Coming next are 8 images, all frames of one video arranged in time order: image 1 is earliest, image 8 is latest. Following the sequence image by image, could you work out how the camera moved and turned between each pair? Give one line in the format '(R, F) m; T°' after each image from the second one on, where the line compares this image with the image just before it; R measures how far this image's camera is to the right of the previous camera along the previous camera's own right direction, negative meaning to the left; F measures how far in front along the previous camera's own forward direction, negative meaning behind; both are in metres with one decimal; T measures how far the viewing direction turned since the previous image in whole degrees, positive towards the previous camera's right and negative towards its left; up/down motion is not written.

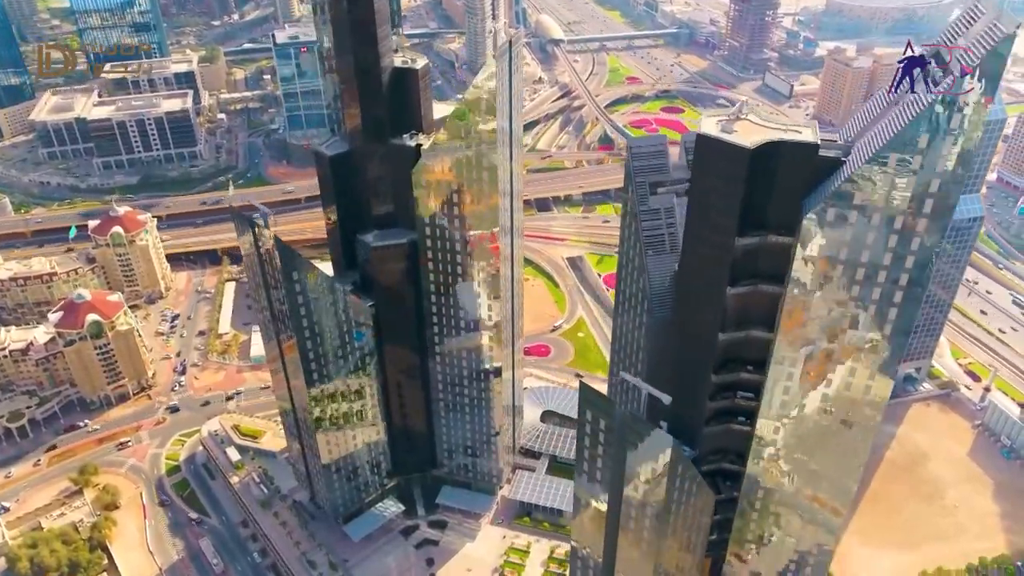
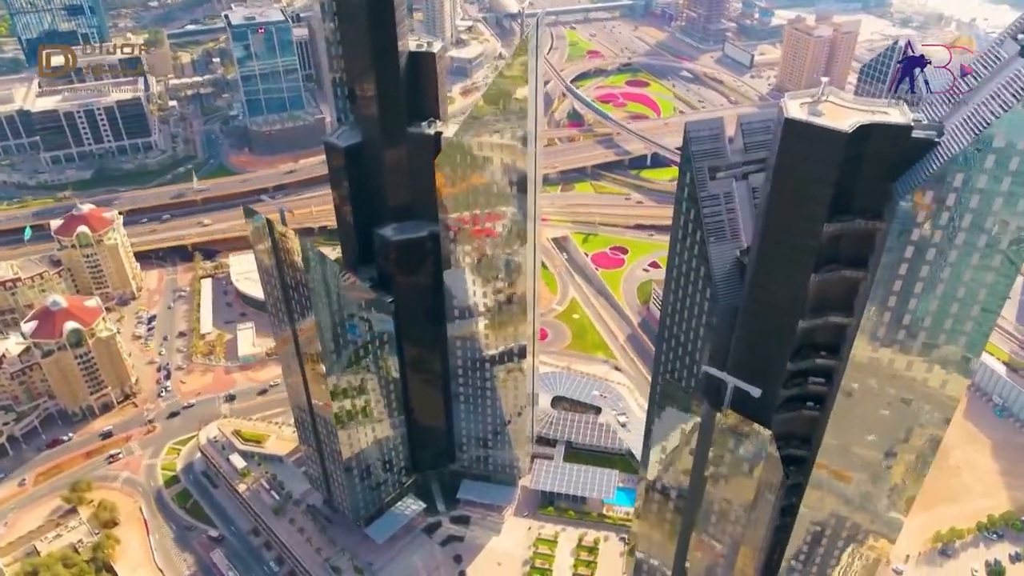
(-16.9, +5.3) m; +4°
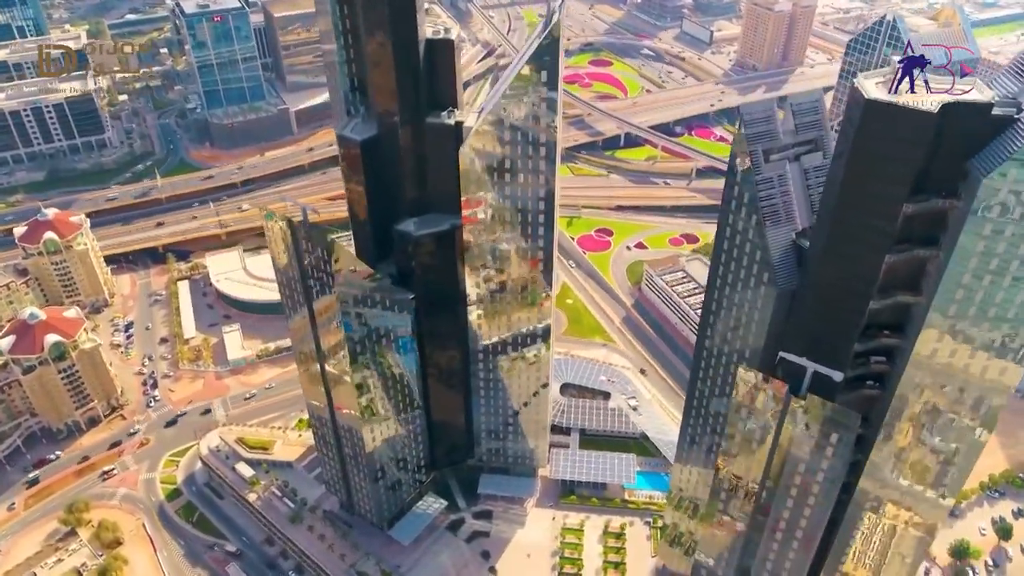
(-16.3, +3.8) m; +4°
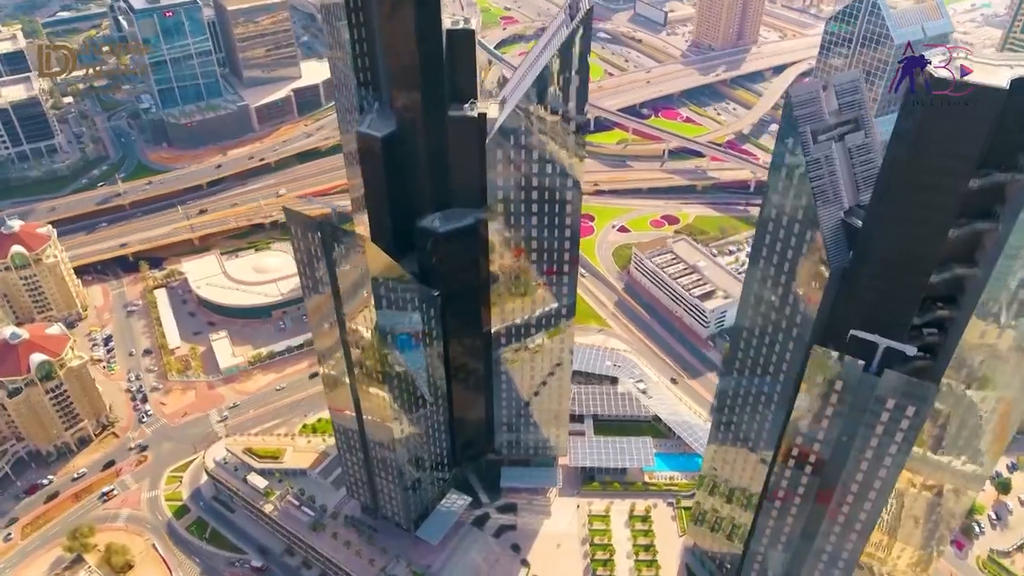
(-16.9, +2.2) m; +4°
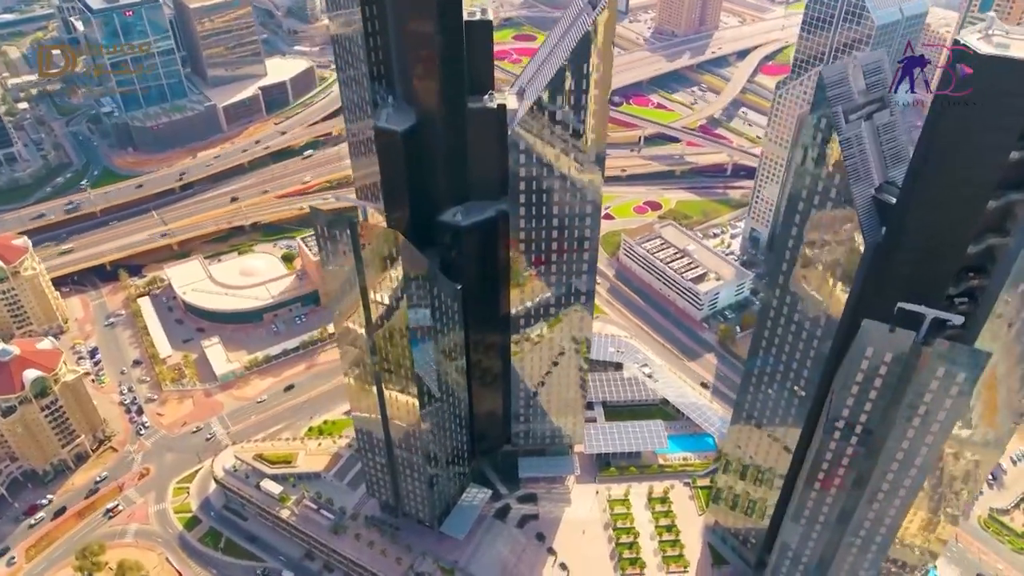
(-13.9, +0.4) m; +3°
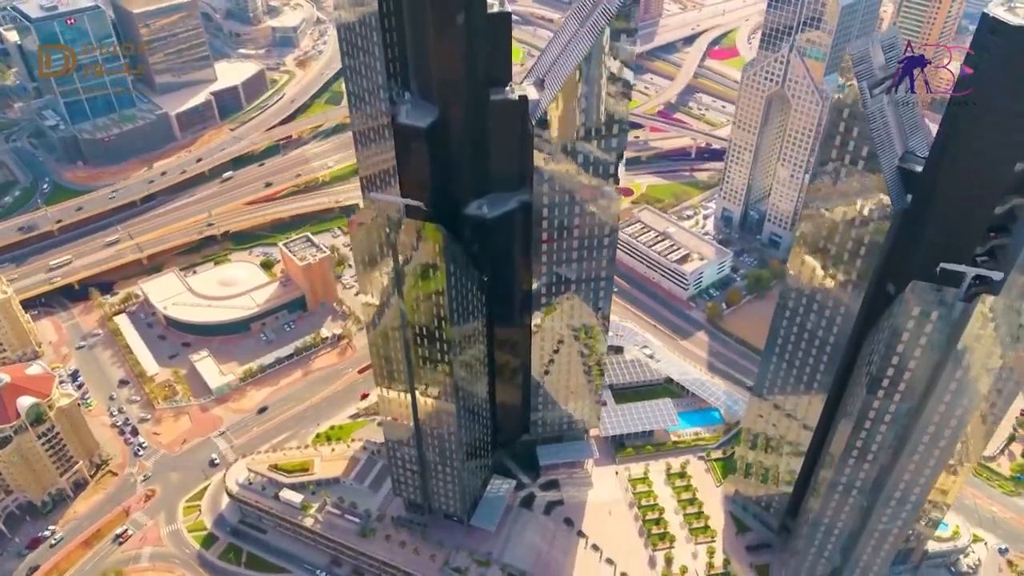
(-18.5, -0.6) m; +5°
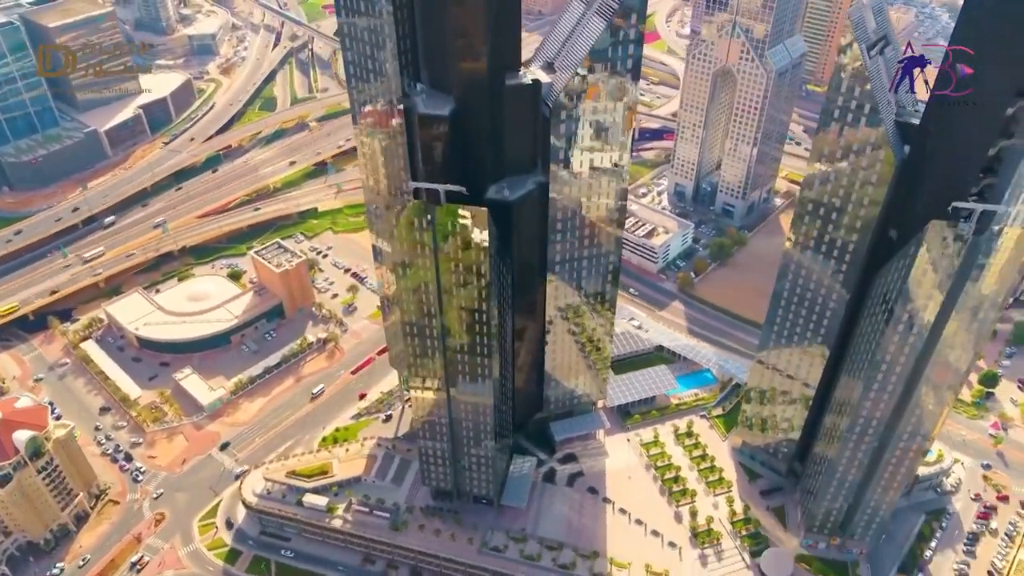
(-23.6, -3.1) m; +7°
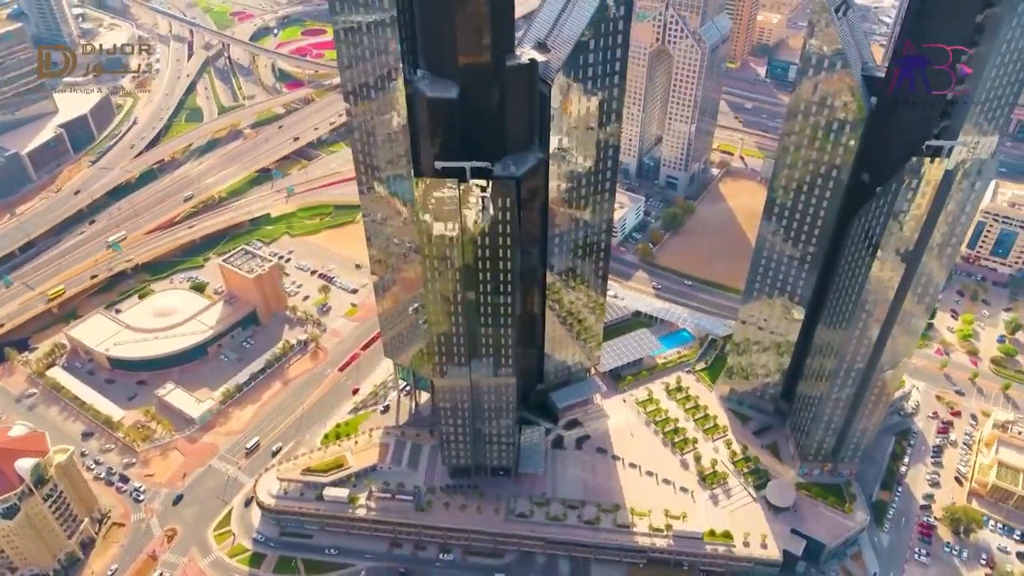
(-22.8, -5.7) m; +7°
